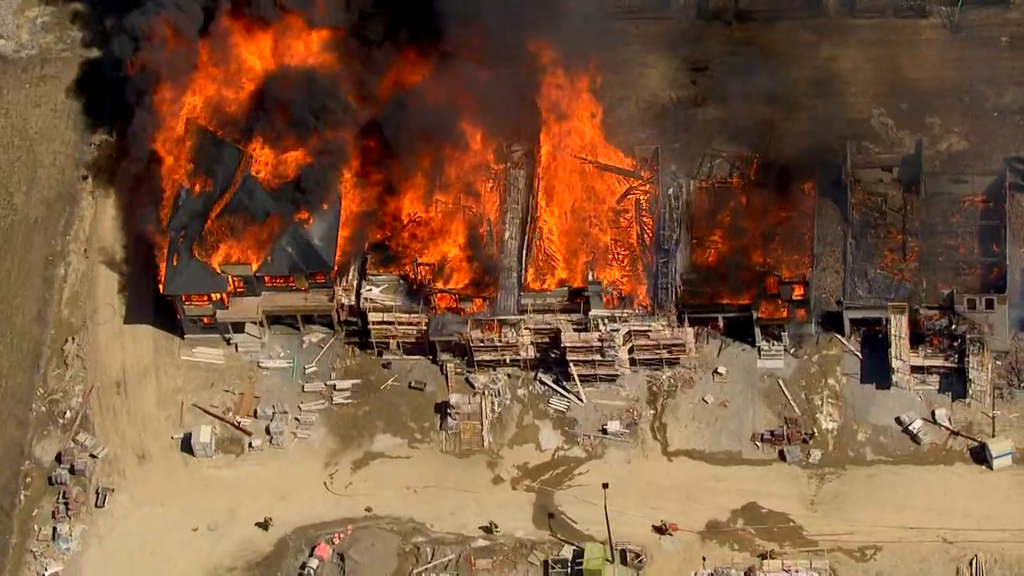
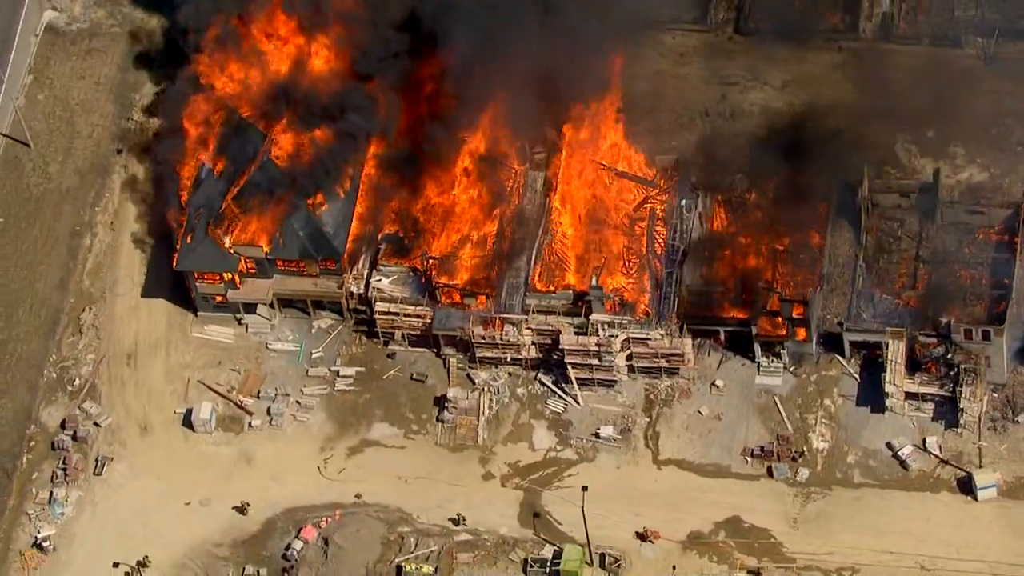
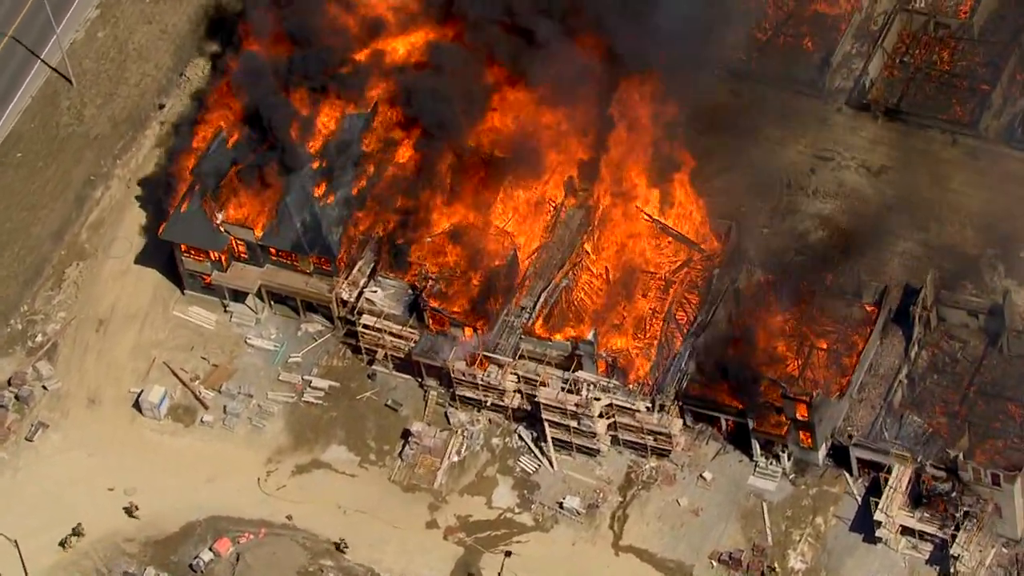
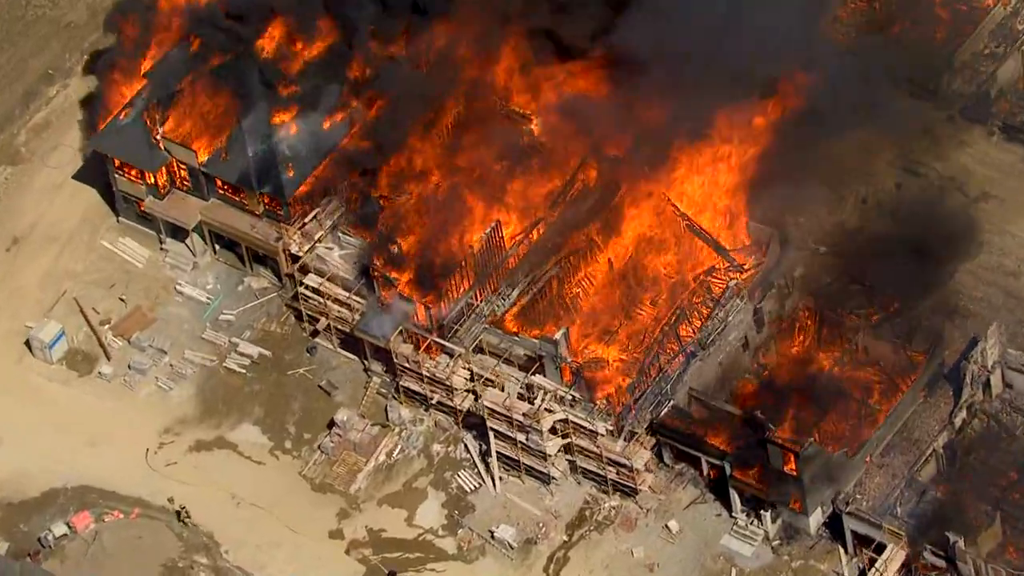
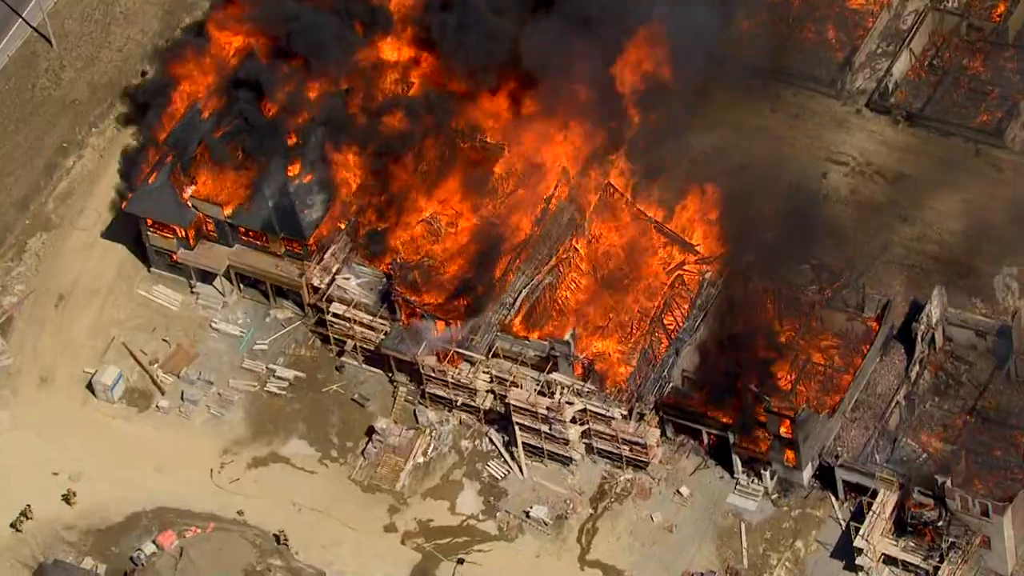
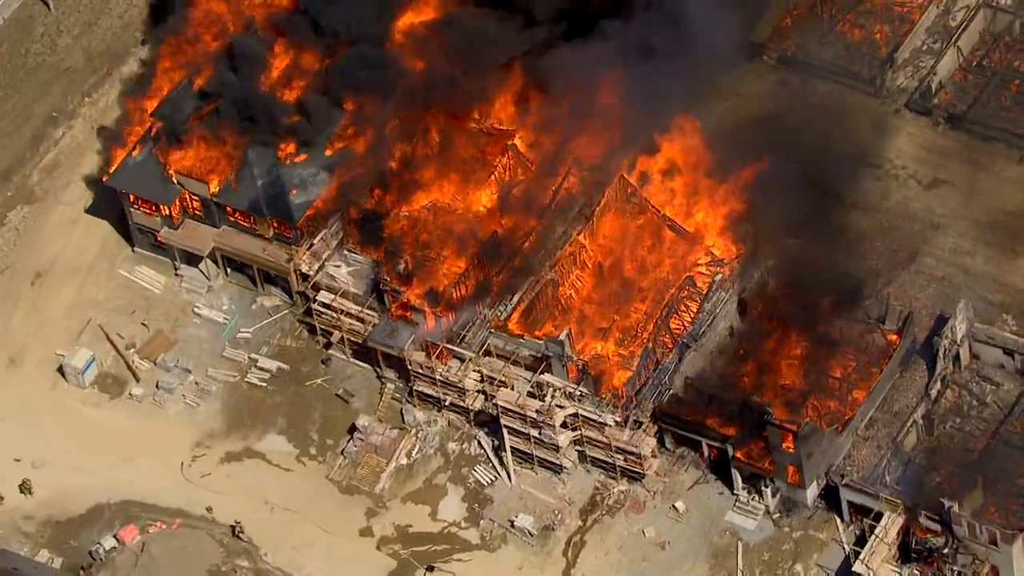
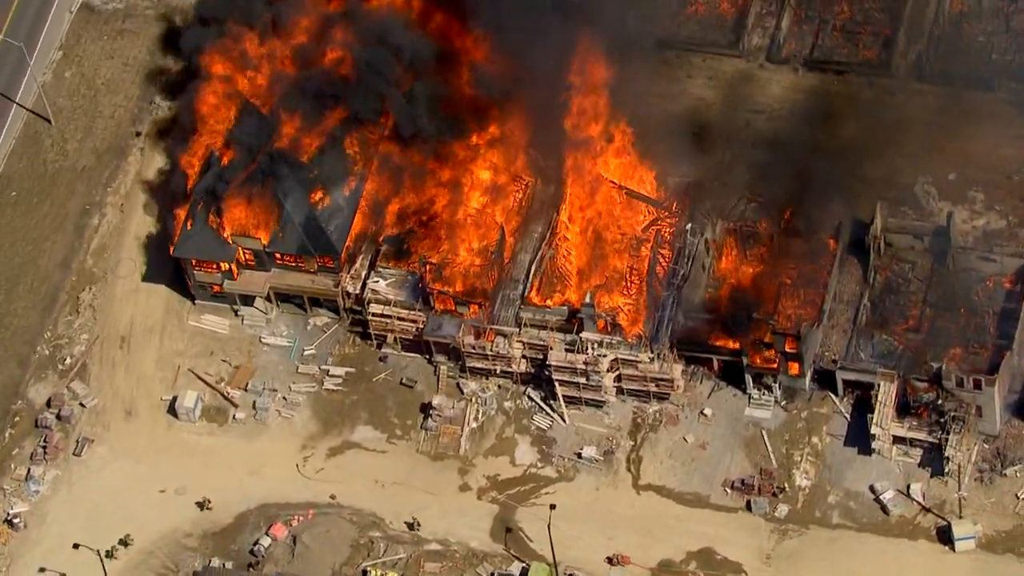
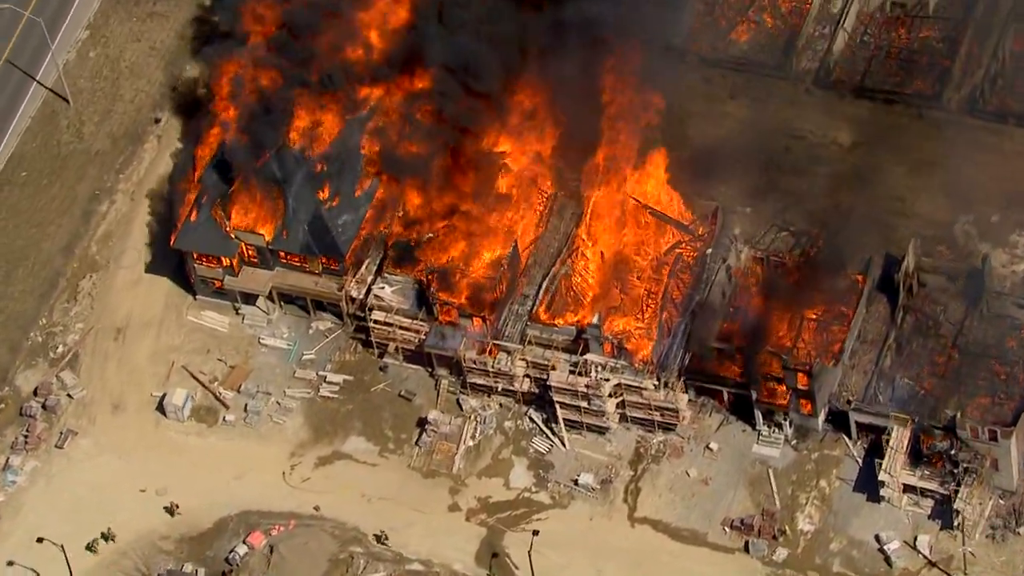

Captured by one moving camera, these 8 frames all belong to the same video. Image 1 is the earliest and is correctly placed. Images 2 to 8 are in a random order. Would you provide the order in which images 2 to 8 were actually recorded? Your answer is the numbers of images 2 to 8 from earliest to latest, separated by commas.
2, 7, 8, 3, 5, 6, 4
